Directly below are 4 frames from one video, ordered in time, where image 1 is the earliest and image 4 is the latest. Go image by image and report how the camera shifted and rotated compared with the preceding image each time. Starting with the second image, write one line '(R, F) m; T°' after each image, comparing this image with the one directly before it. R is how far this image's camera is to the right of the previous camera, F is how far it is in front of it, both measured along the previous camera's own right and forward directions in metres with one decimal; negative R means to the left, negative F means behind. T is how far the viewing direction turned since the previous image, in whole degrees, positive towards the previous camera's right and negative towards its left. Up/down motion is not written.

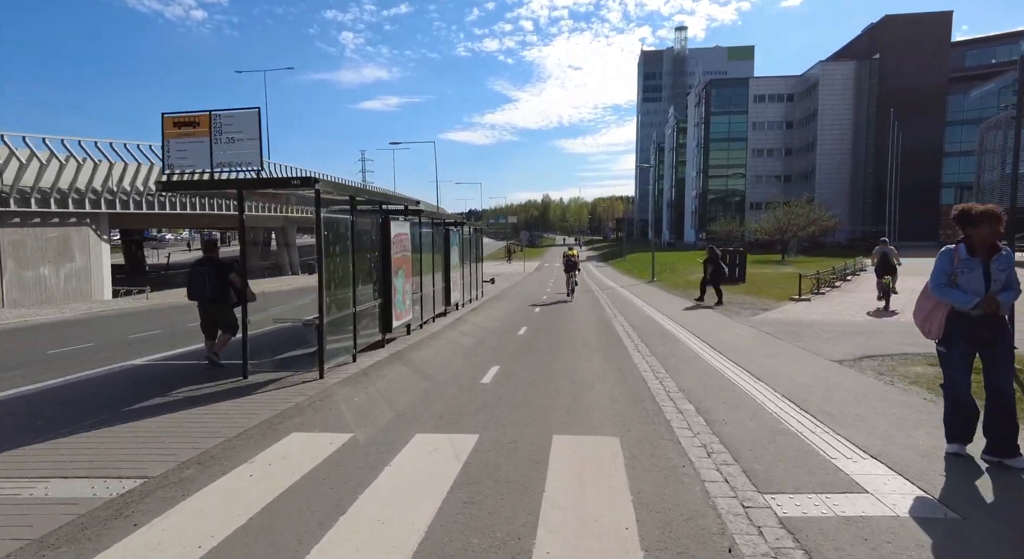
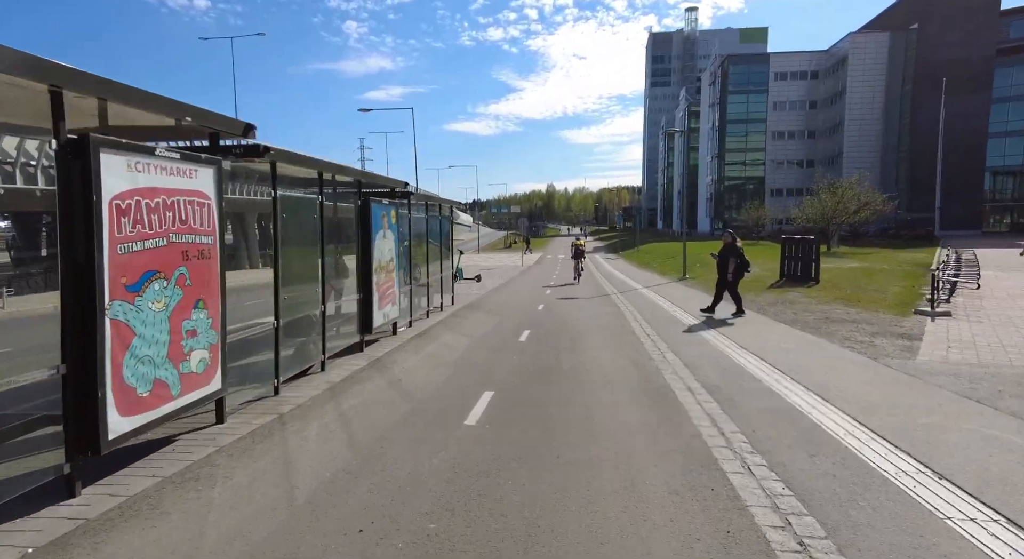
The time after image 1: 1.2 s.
(+0.5, +5.5) m; 0°
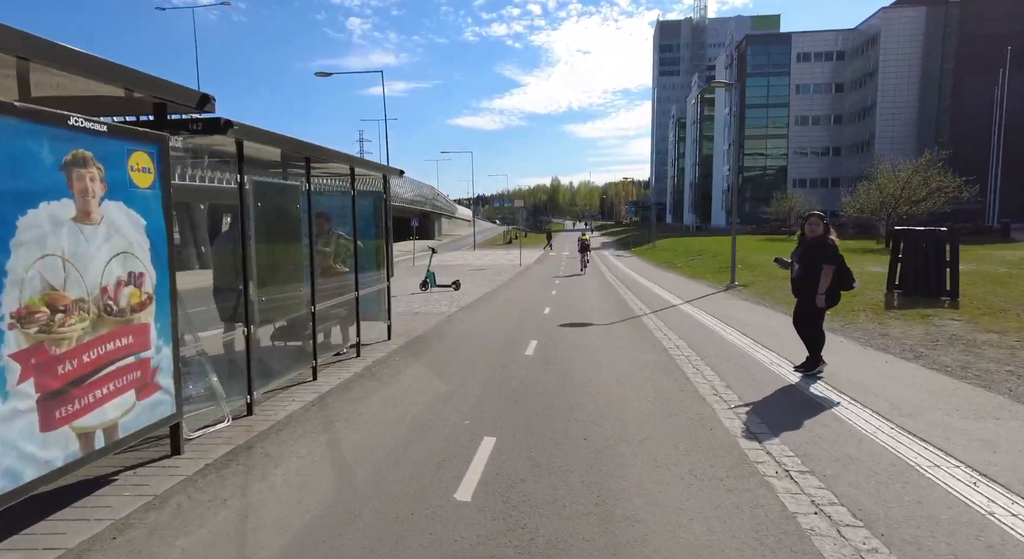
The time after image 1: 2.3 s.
(+0.4, +5.1) m; 0°
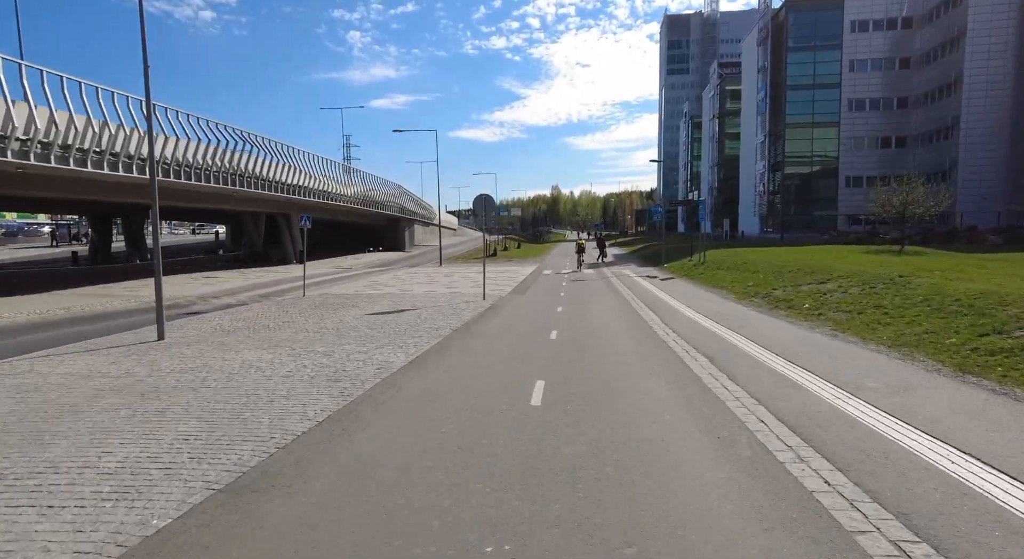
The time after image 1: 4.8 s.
(+1.2, +13.3) m; 0°
